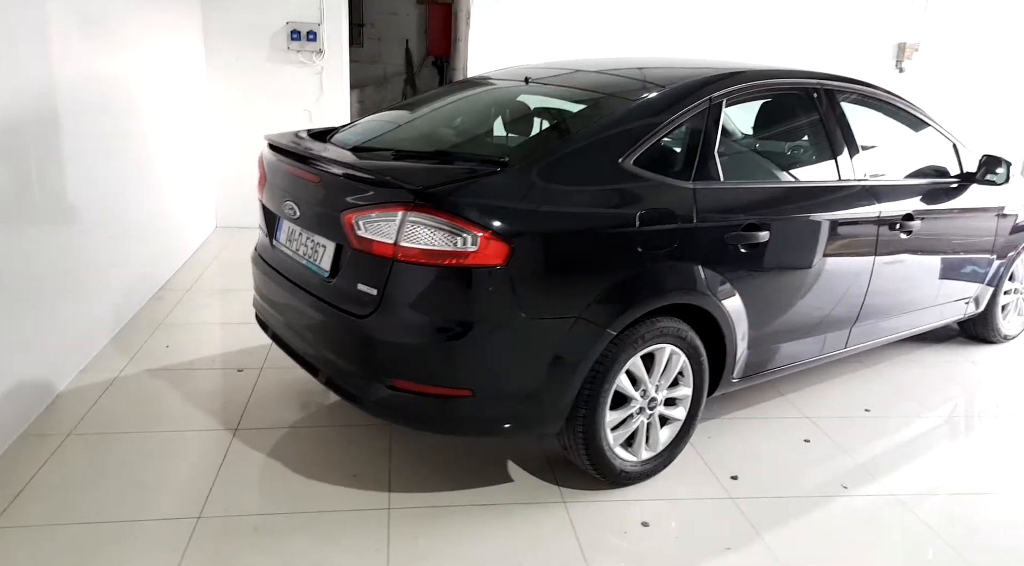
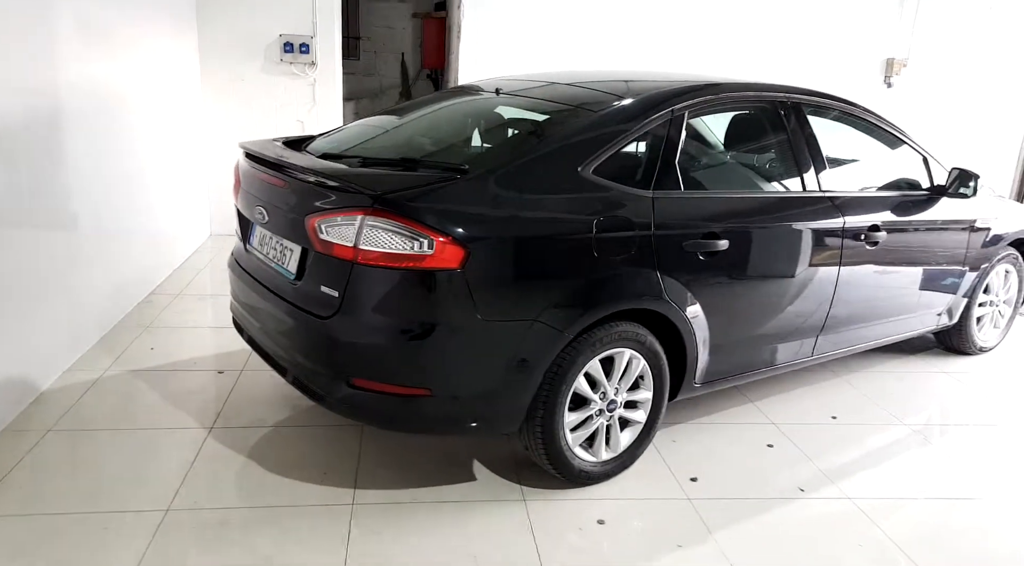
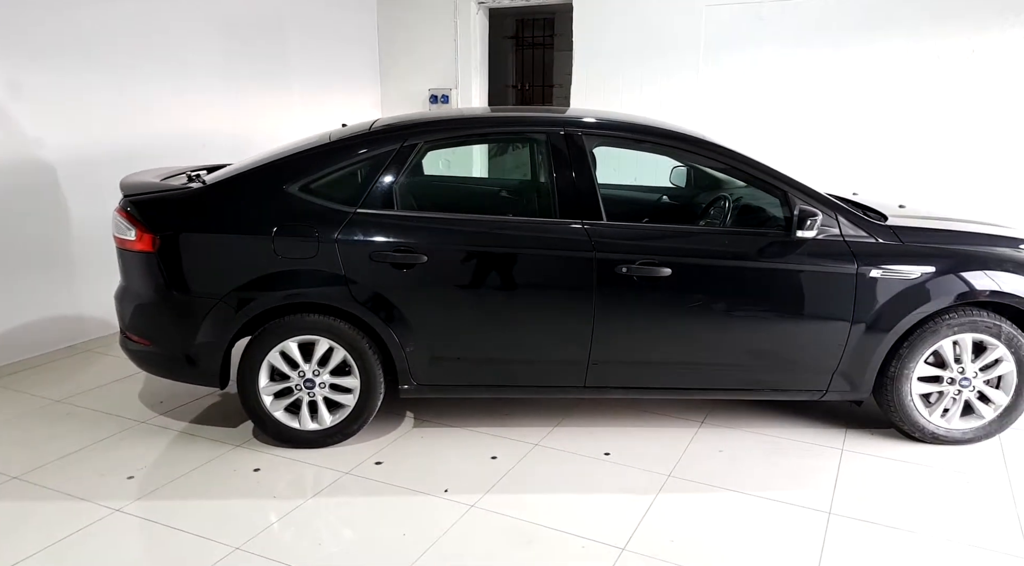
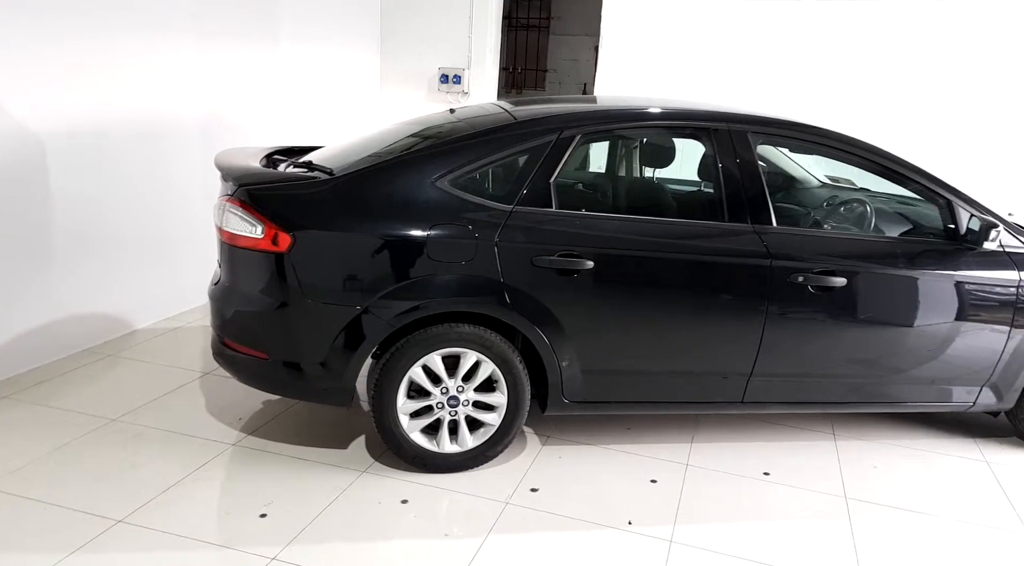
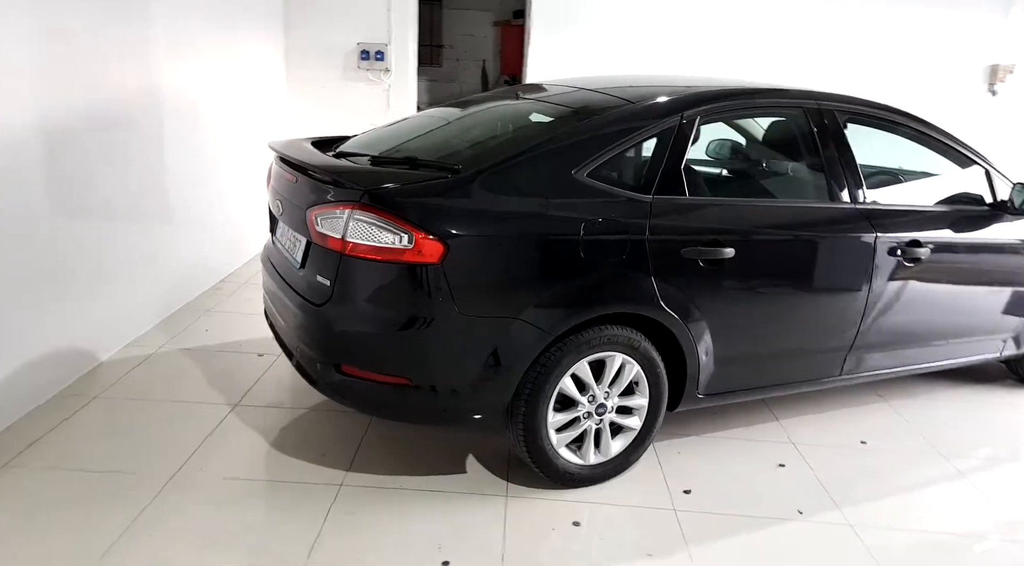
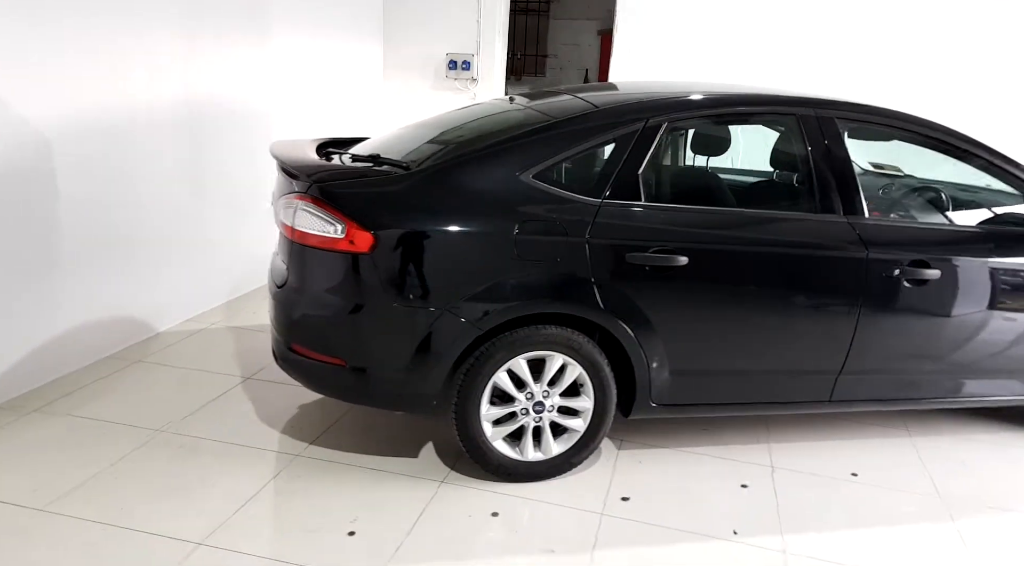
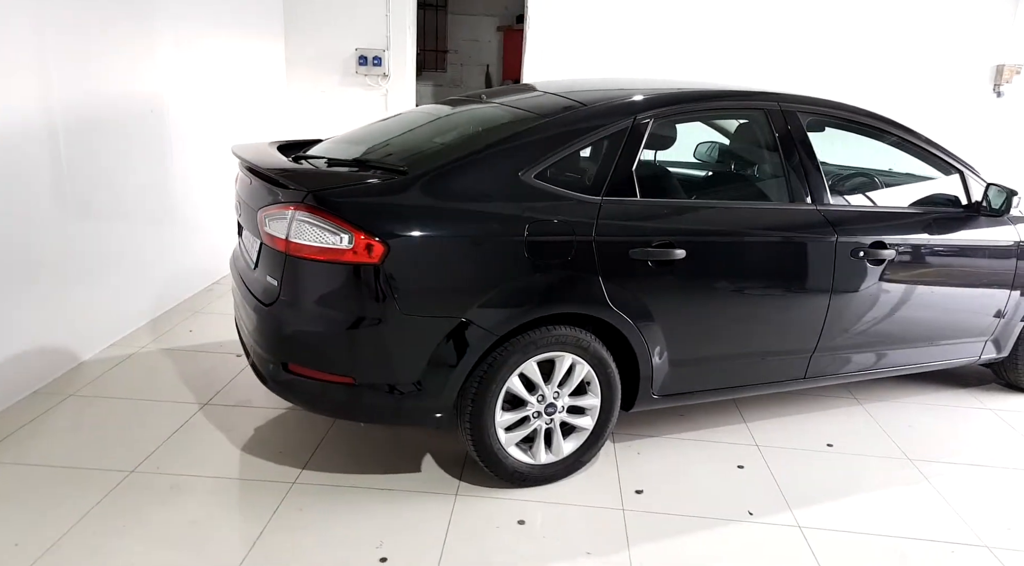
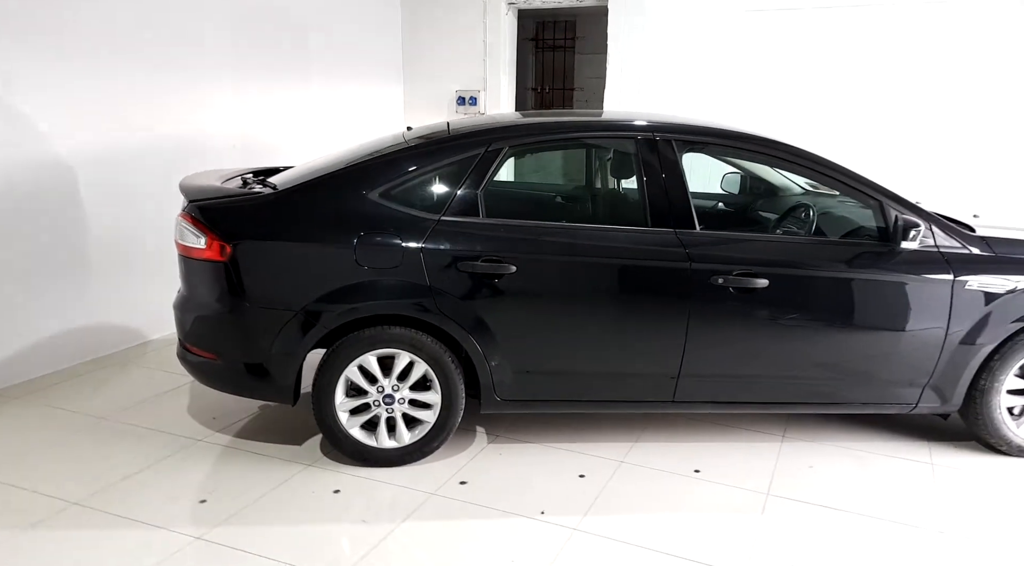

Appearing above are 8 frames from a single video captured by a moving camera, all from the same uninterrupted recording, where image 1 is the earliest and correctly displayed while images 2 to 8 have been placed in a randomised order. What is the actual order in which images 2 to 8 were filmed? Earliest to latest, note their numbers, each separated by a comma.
2, 5, 7, 6, 4, 8, 3
